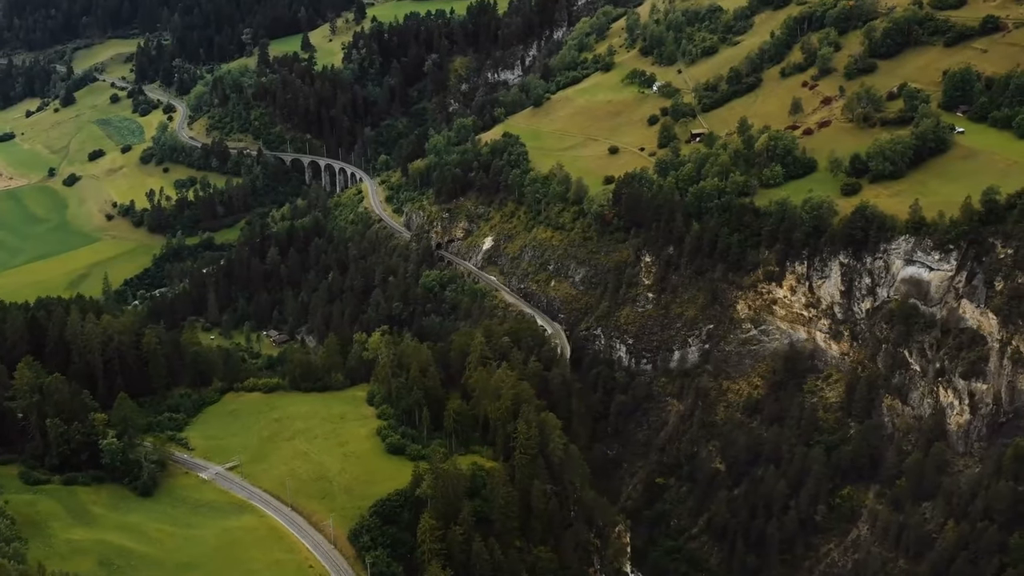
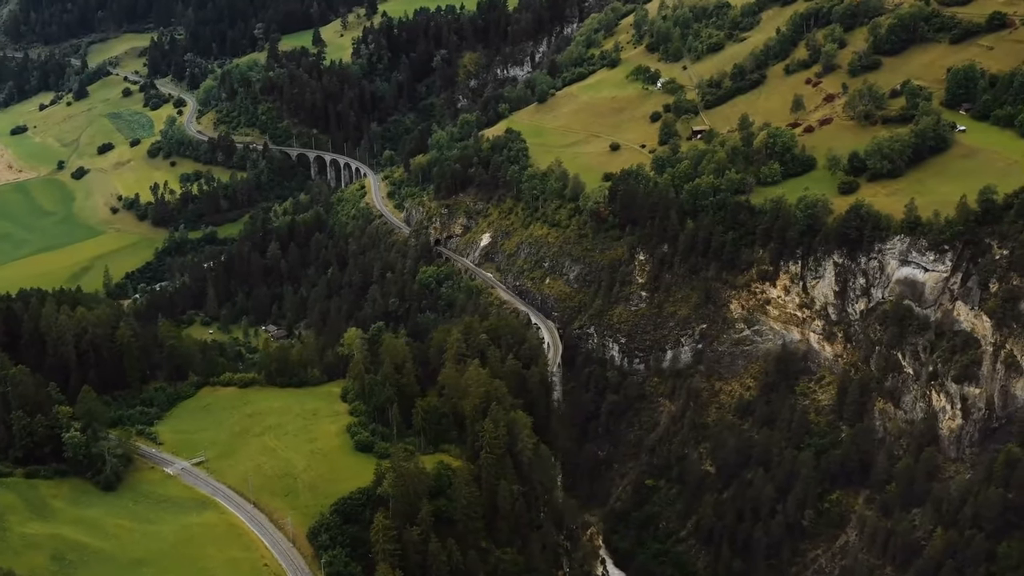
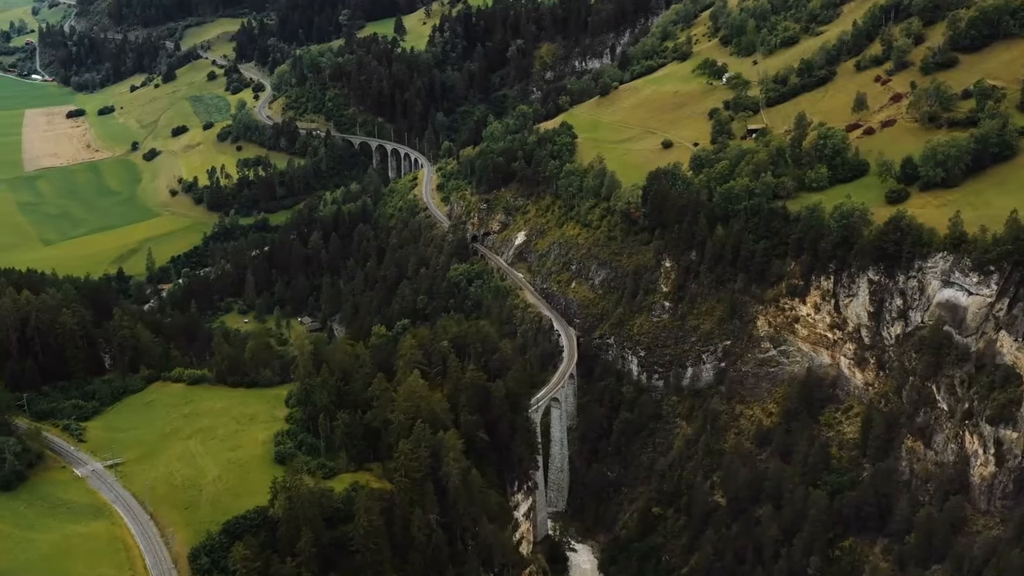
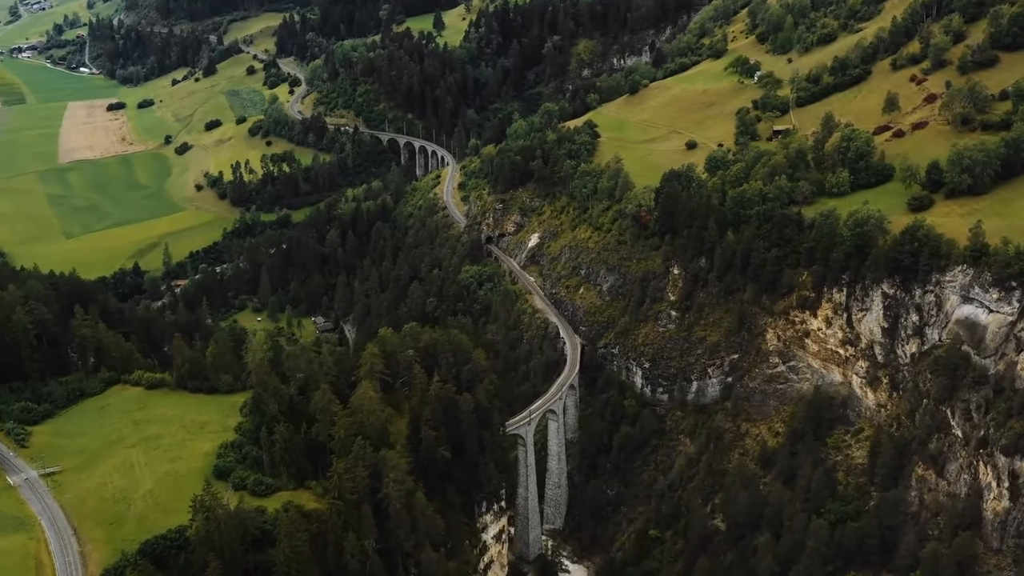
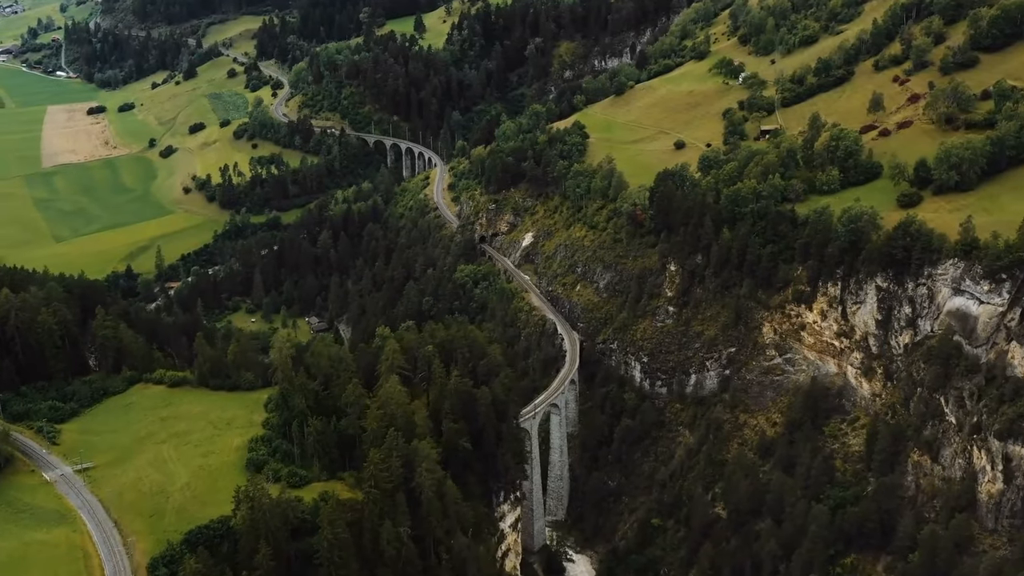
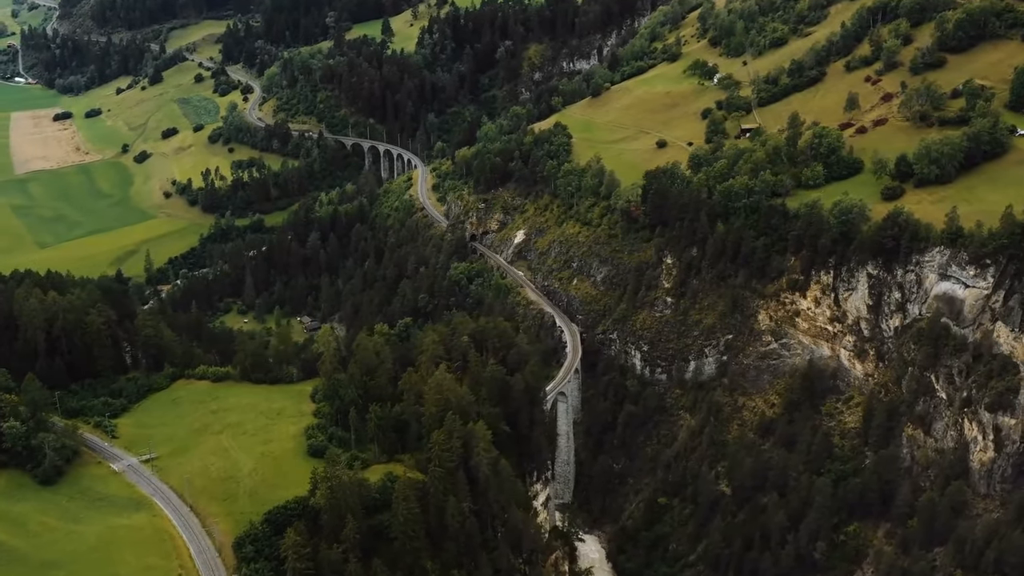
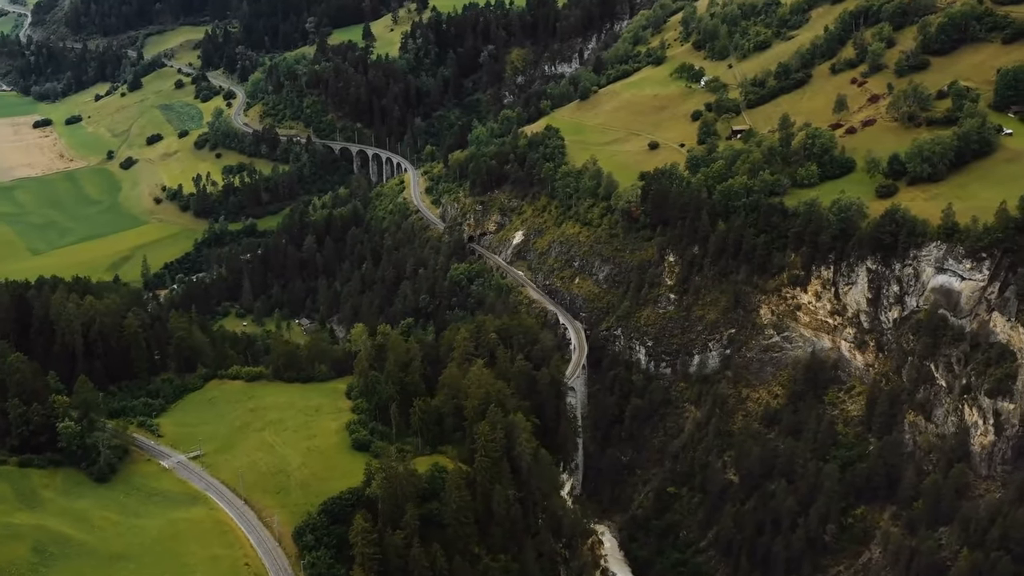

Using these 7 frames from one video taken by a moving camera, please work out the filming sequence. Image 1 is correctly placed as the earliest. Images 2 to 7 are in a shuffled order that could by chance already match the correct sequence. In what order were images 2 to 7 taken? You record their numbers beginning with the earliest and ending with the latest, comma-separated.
2, 7, 6, 3, 5, 4
